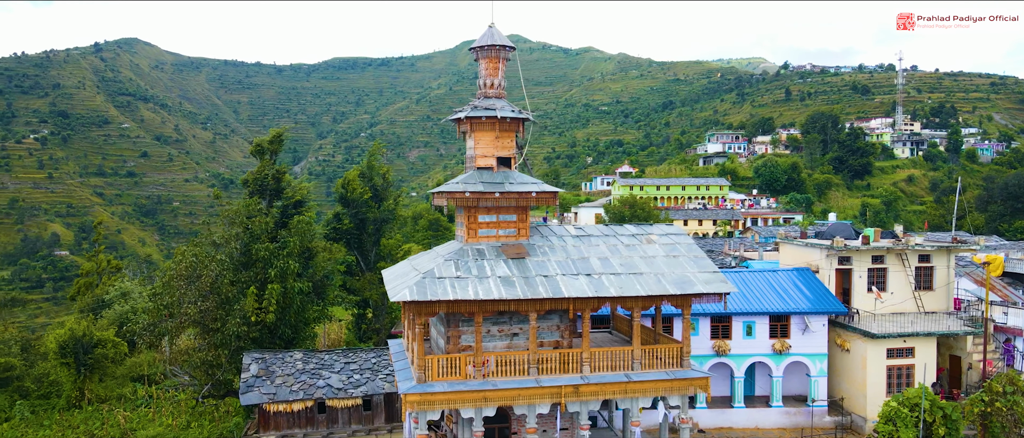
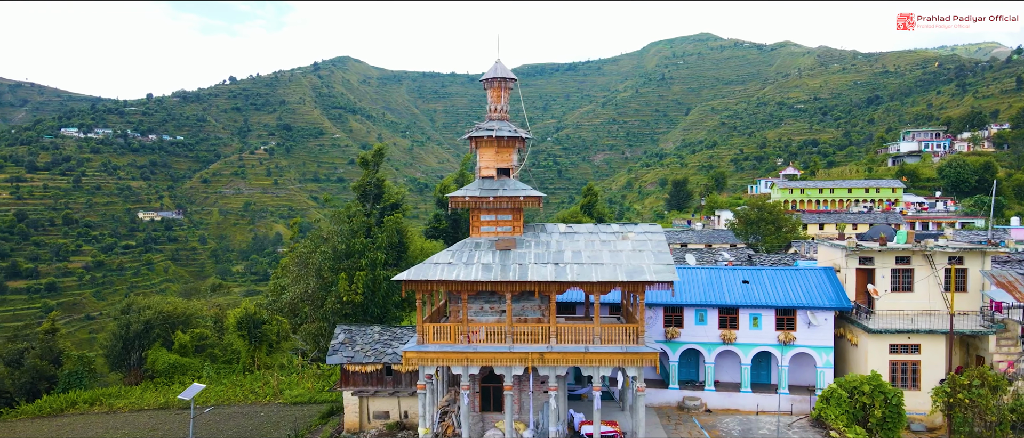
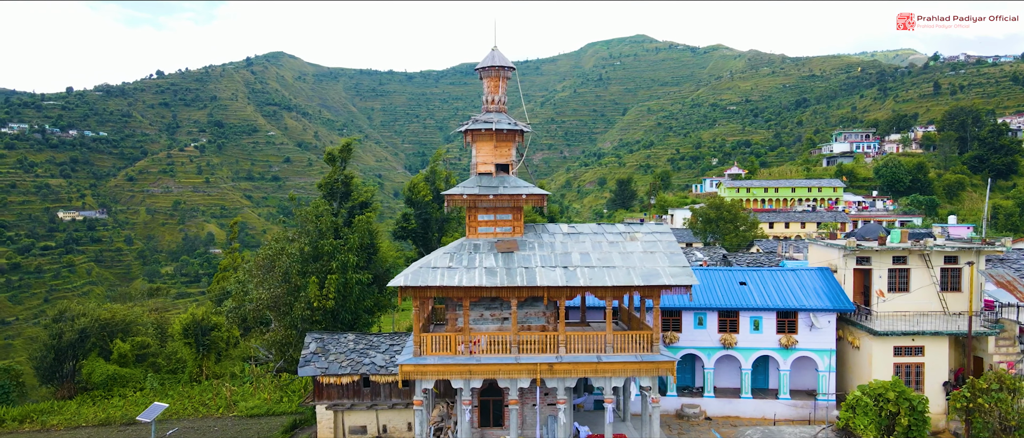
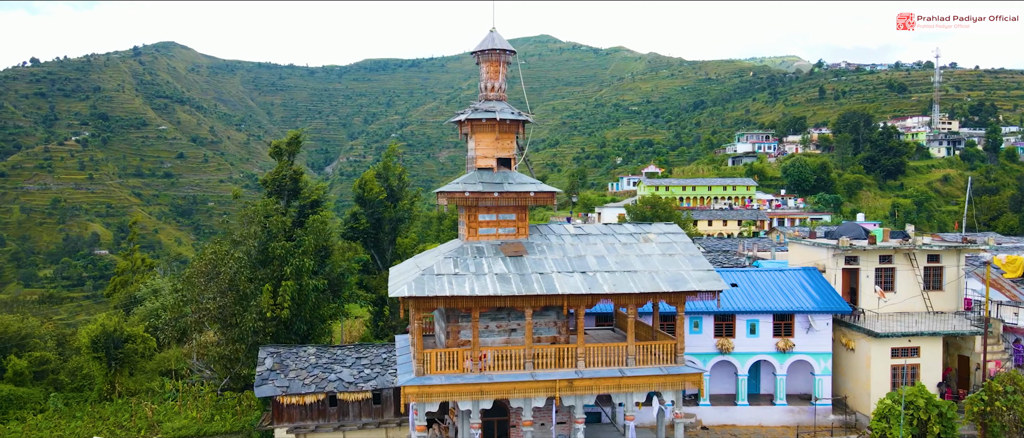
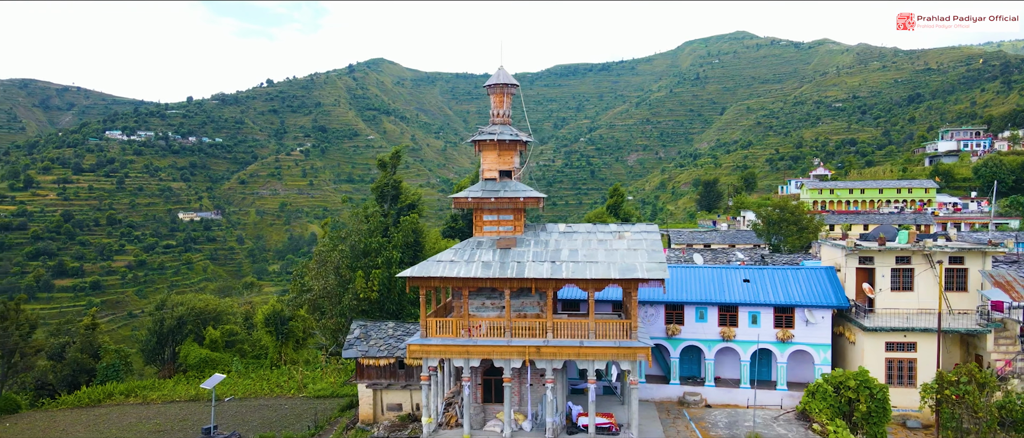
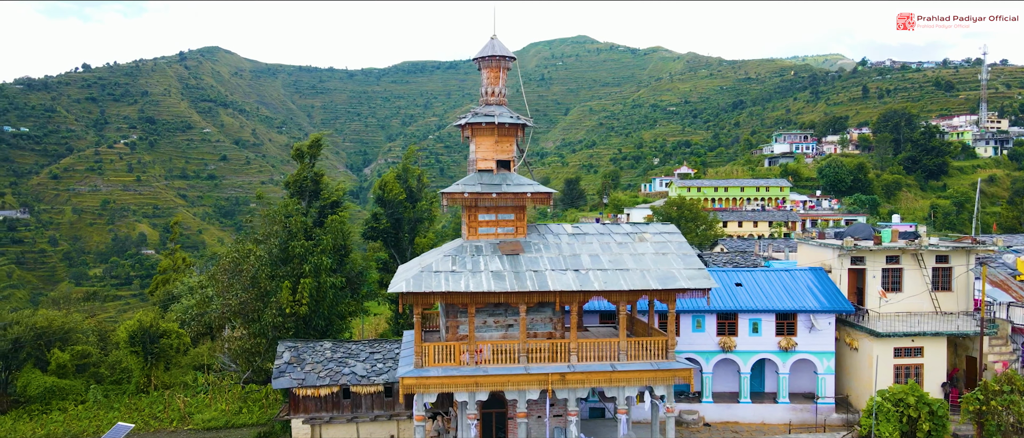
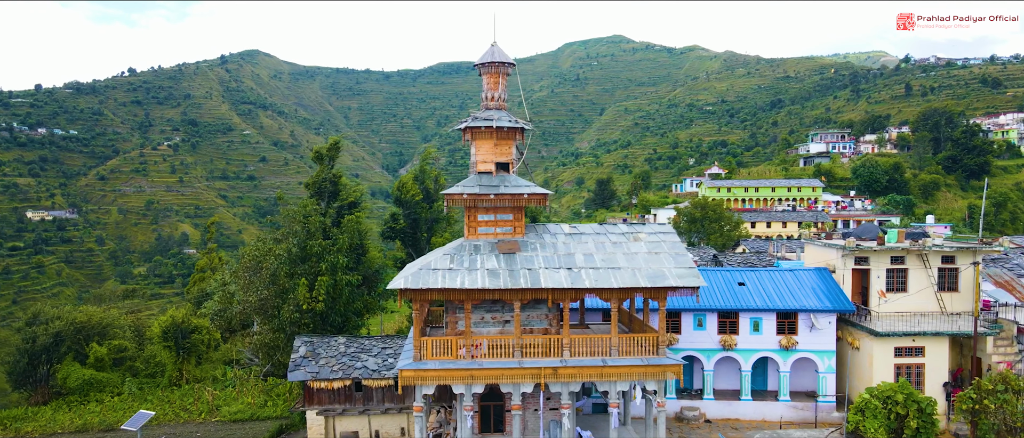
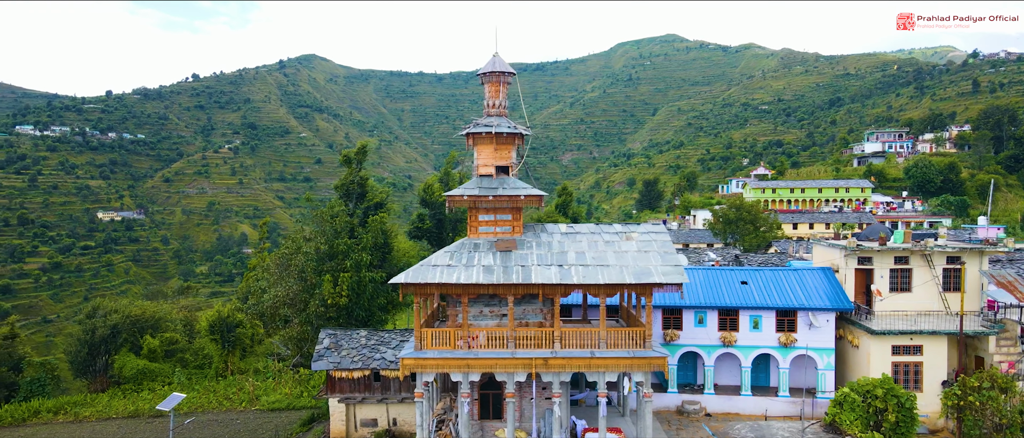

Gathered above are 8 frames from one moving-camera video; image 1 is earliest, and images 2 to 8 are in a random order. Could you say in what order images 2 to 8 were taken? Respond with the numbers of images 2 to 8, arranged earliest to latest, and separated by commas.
4, 6, 7, 3, 8, 2, 5
